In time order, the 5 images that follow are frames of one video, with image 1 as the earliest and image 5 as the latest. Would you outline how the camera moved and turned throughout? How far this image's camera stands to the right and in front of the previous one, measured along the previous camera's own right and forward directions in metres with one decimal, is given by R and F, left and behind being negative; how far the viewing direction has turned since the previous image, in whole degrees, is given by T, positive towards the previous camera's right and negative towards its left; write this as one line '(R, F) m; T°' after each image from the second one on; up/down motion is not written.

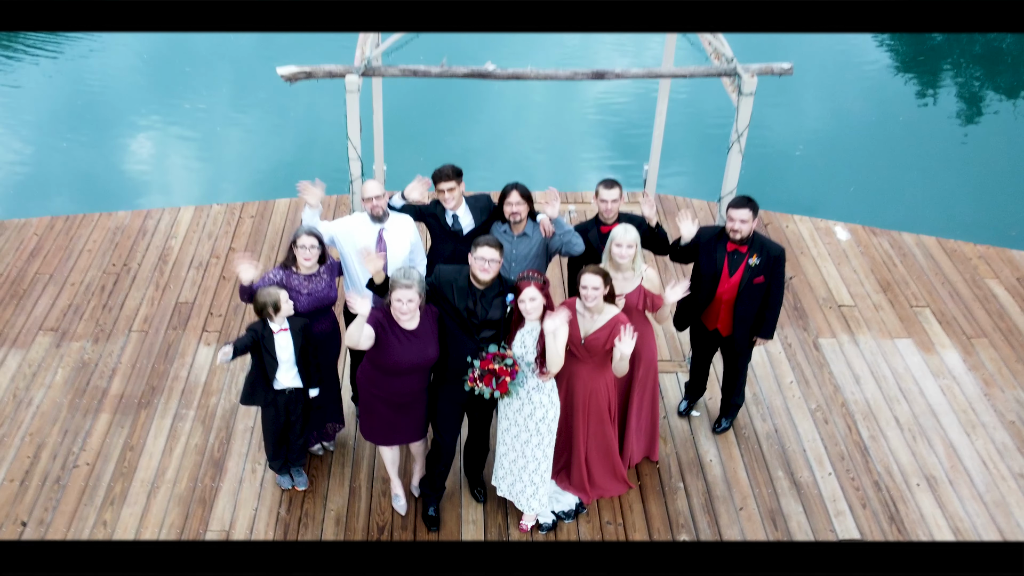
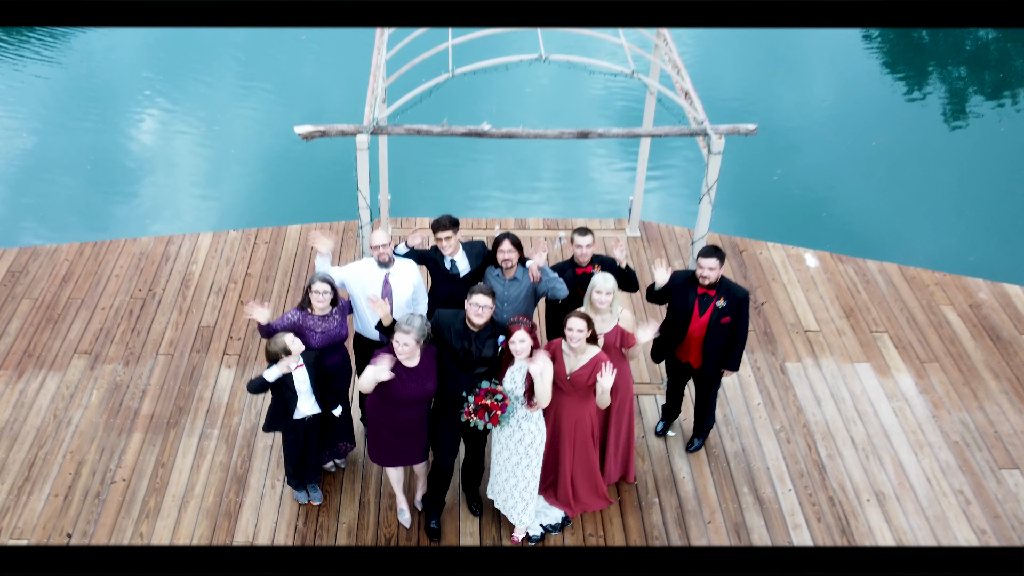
(0.0, -0.5) m; 0°
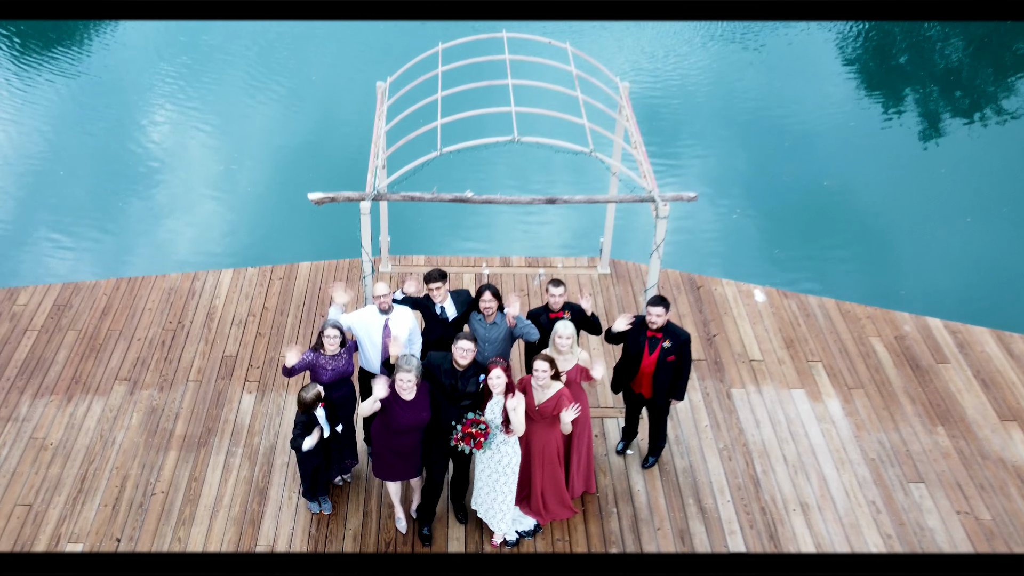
(+0.1, -0.8) m; 0°
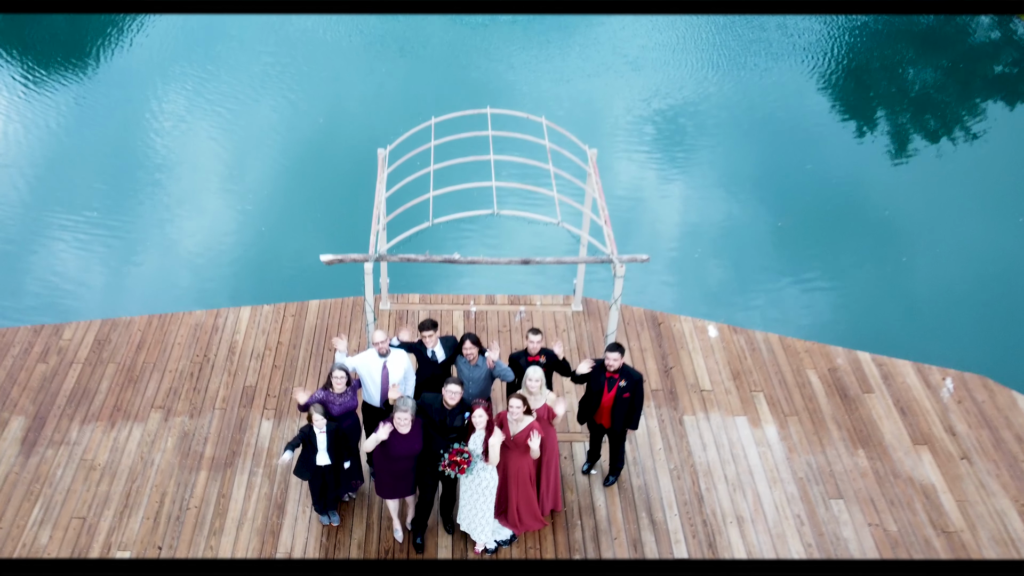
(+0.1, -1.0) m; 0°
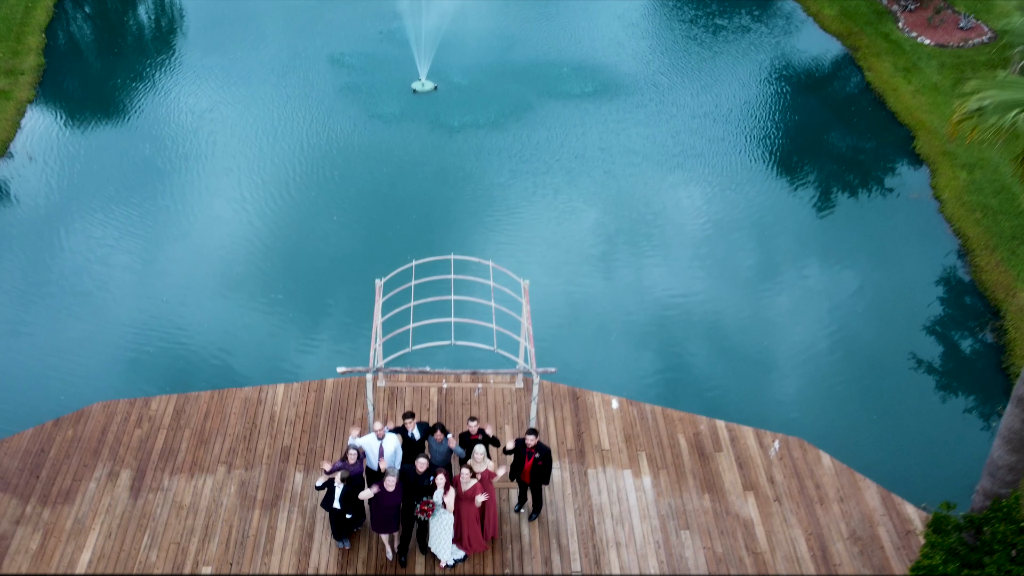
(+0.4, -3.1) m; 0°
